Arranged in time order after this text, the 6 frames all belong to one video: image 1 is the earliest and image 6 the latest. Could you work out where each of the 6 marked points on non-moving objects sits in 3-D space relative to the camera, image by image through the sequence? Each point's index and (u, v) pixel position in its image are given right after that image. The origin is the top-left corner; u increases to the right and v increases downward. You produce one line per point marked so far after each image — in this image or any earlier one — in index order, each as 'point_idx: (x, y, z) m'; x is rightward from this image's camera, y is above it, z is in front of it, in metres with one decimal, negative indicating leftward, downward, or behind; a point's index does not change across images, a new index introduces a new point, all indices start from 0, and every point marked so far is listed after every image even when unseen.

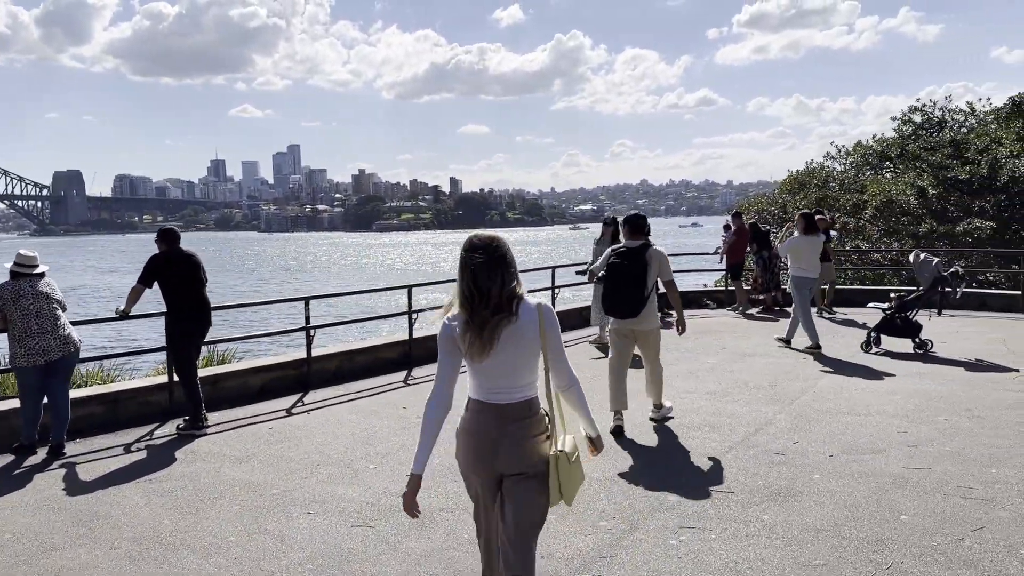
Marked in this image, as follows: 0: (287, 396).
0: (-2.2, -1.1, +8.2) m
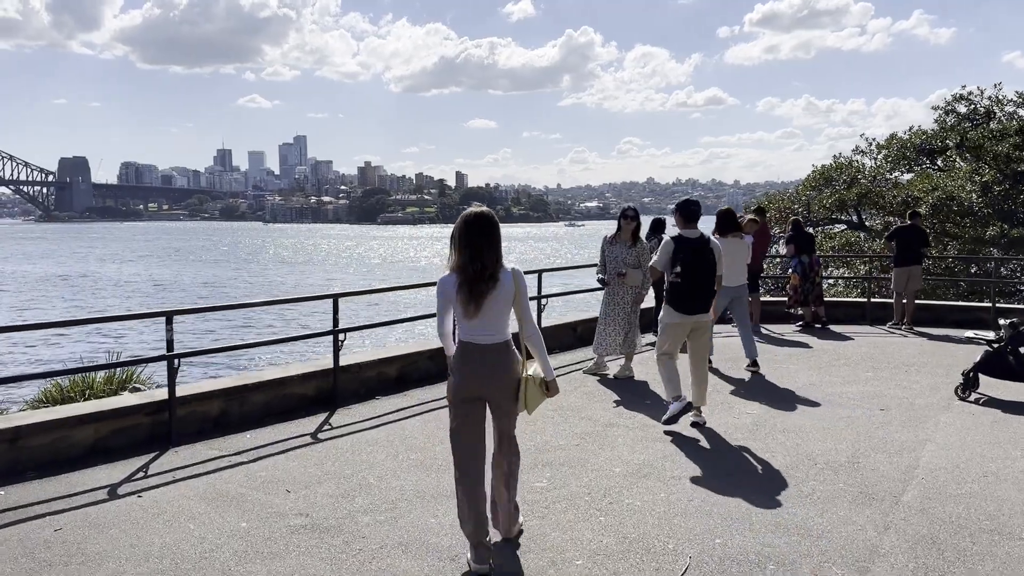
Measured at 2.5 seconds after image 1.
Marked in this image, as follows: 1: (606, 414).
0: (-2.5, -1.1, +5.6) m
1: (+0.7, -1.0, +6.5) m
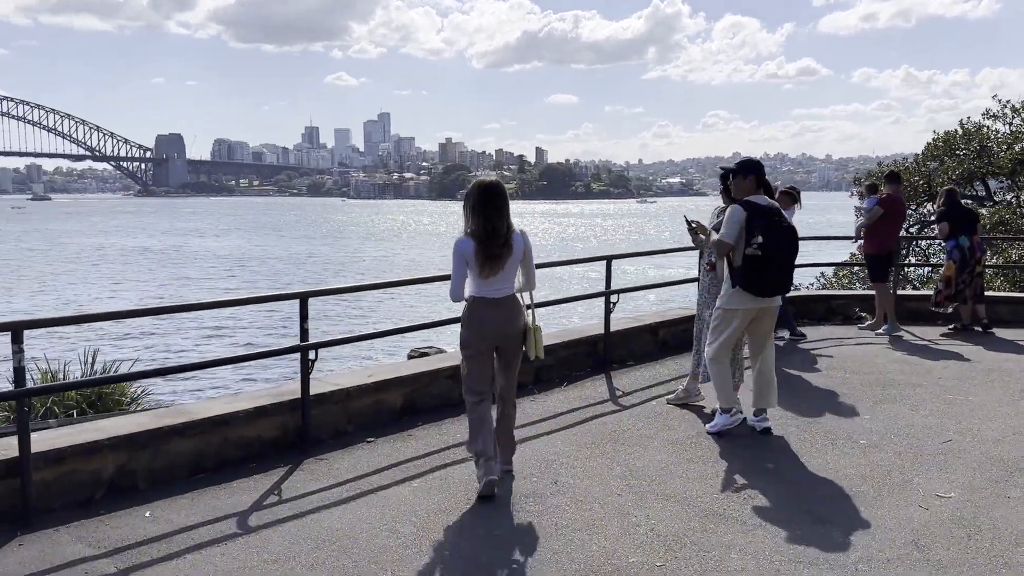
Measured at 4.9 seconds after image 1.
0: (-2.4, -1.1, +3.5) m
1: (+0.9, -1.0, +4.1) m
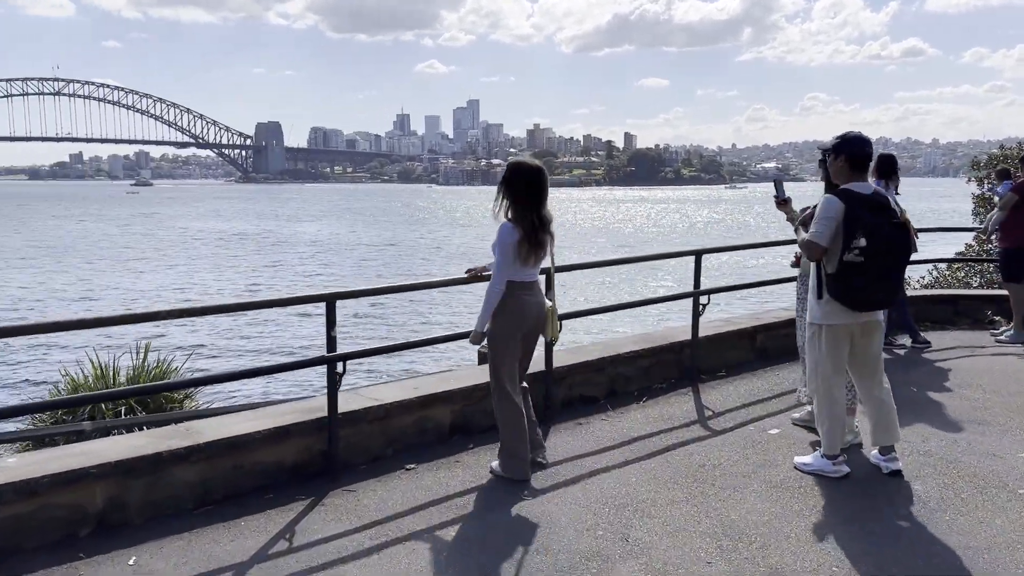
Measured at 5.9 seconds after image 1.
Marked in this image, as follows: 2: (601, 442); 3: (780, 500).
0: (-2.2, -1.1, +2.9) m
1: (+1.2, -1.0, +3.2) m
2: (+0.5, -0.9, +4.7) m
3: (+1.2, -1.0, +3.8) m
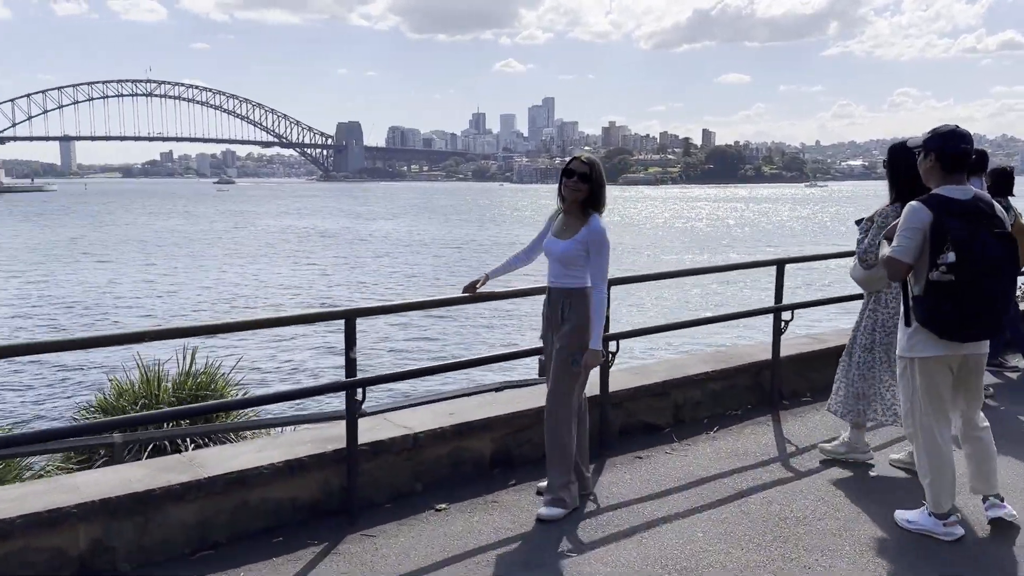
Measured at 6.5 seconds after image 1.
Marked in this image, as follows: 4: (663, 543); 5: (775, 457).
0: (-2.1, -1.2, +2.6) m
1: (+1.3, -1.1, +2.5) m
2: (+0.7, -0.9, +4.1) m
3: (+1.4, -1.0, +3.2) m
4: (+0.6, -1.0, +3.4) m
5: (+1.4, -0.9, +4.4) m
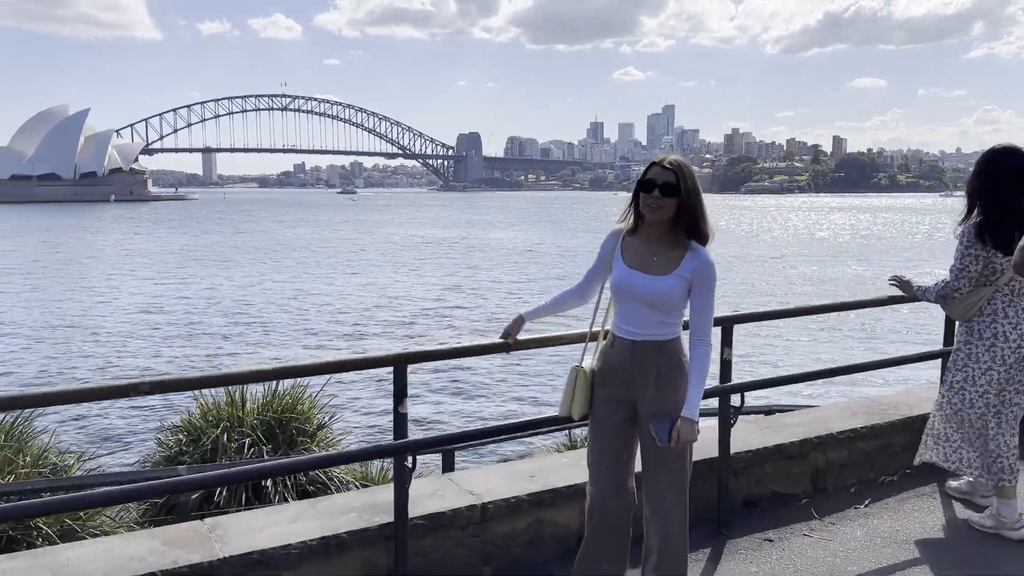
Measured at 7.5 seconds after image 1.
0: (-1.9, -1.3, +2.0) m
1: (+1.4, -1.3, +1.5) m
2: (+1.1, -1.1, +3.1) m
3: (+1.6, -1.2, +2.2) m
4: (+0.9, -1.2, +2.5) m
5: (+1.8, -1.1, +3.4) m
